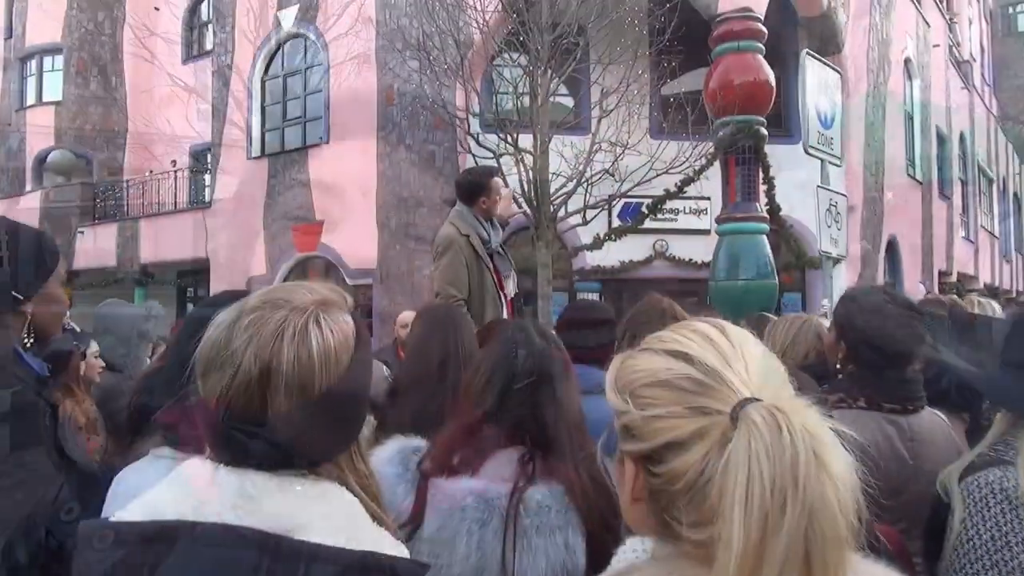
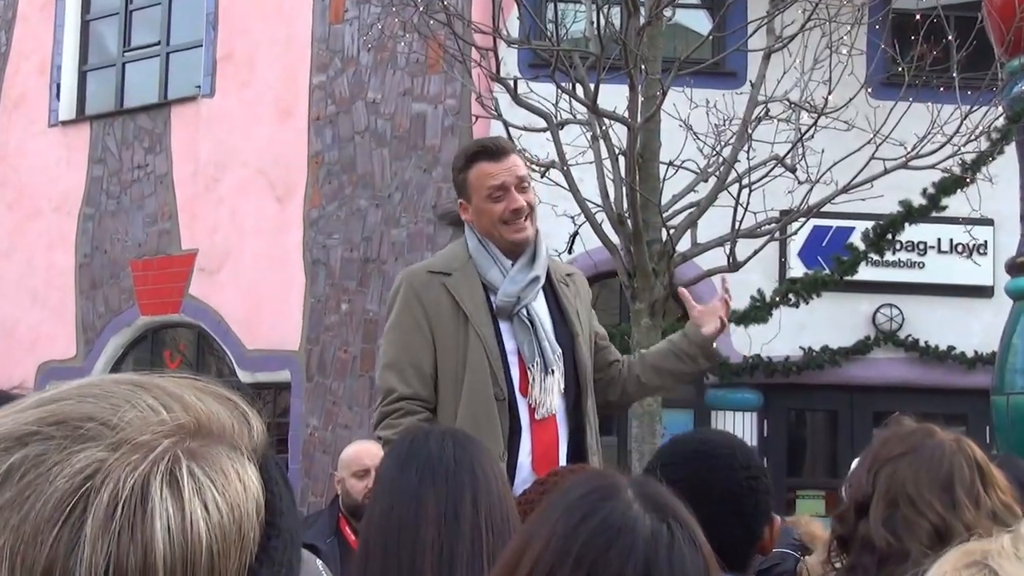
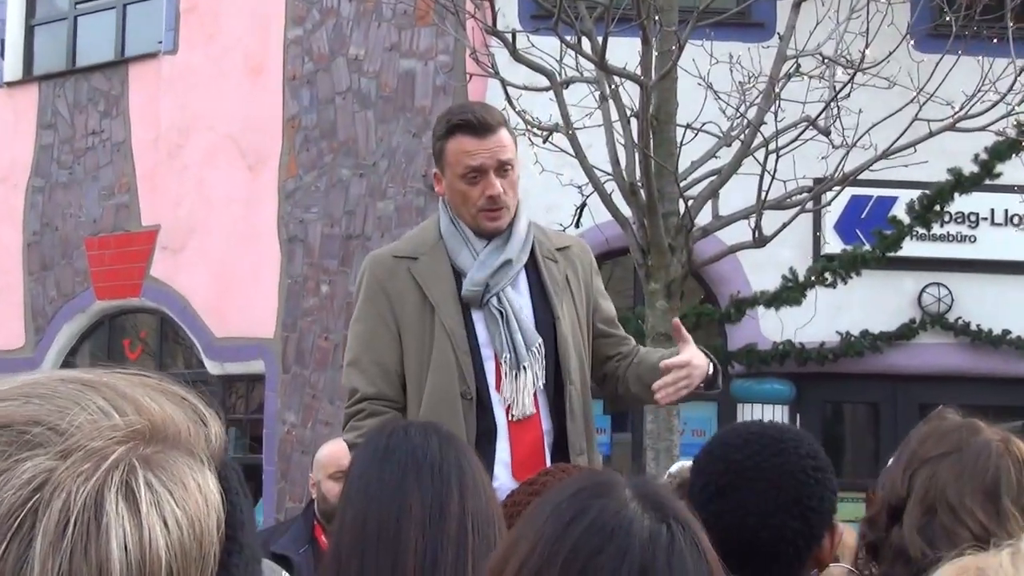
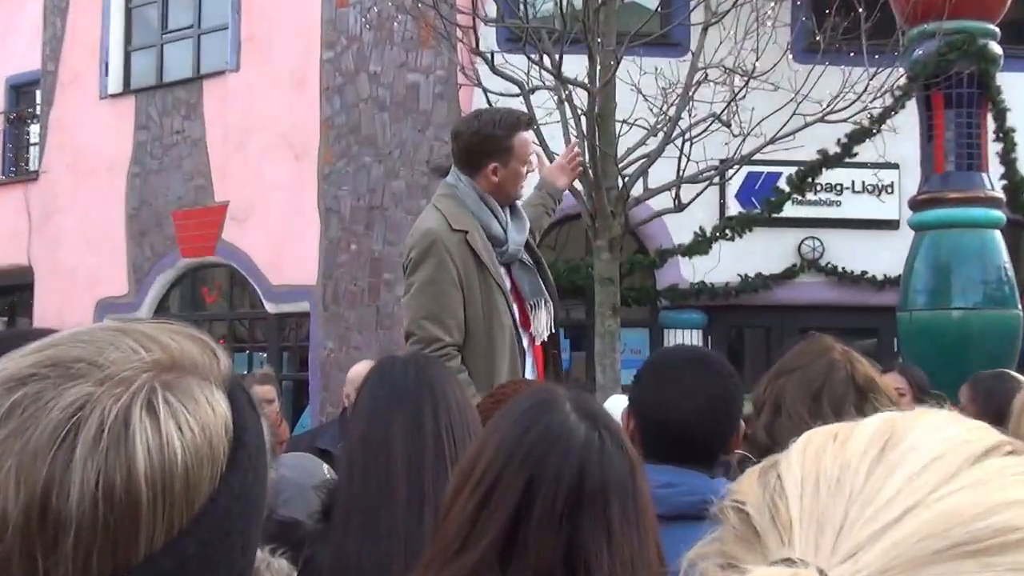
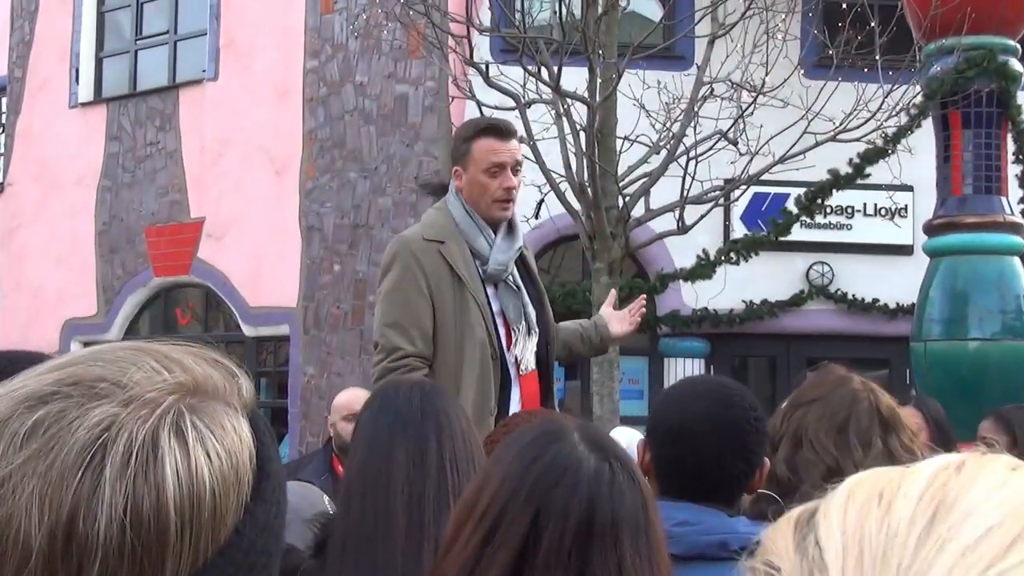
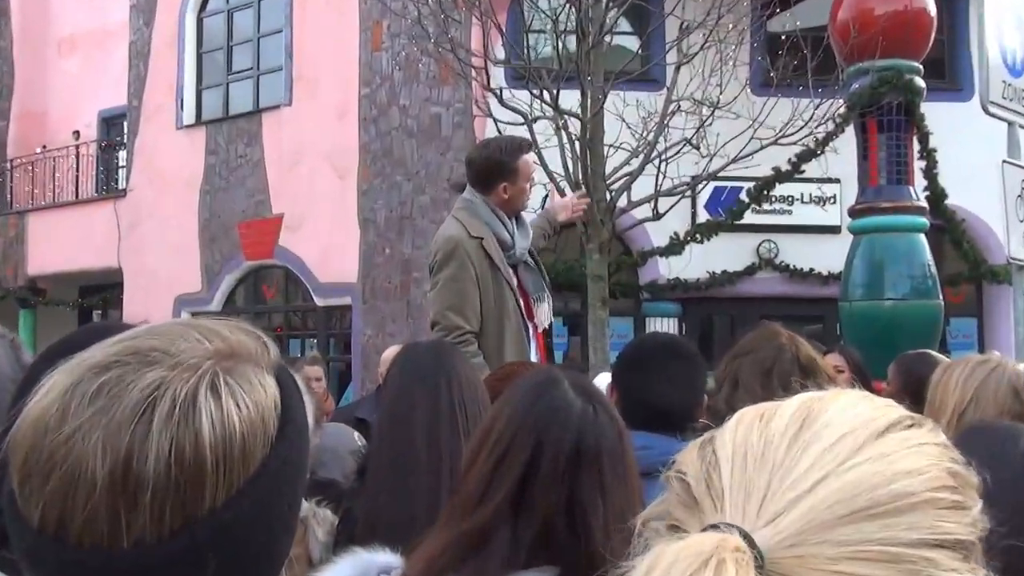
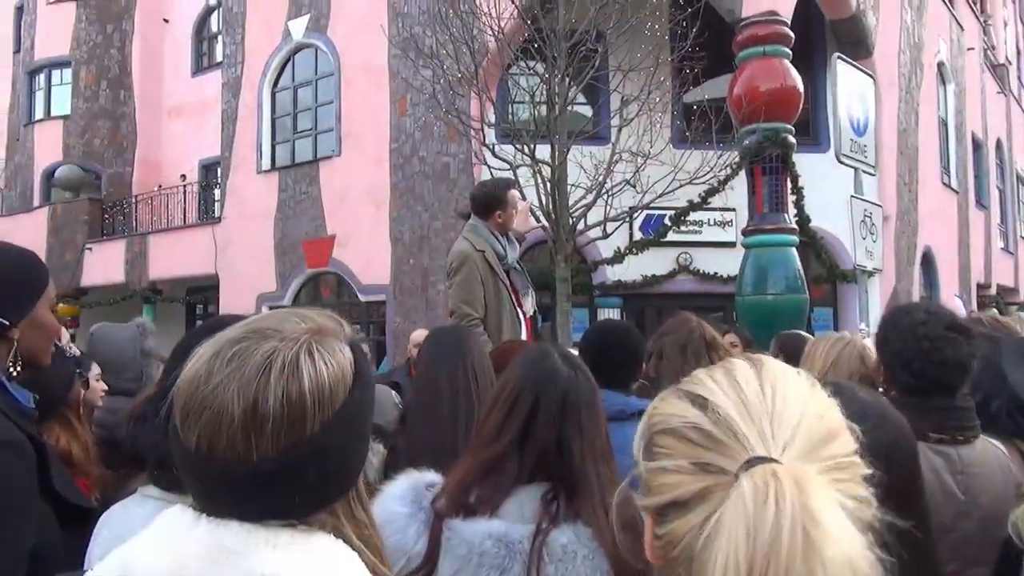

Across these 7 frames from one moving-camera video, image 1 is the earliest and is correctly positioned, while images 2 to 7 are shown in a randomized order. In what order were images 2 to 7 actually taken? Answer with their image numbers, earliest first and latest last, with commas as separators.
7, 6, 4, 5, 2, 3
